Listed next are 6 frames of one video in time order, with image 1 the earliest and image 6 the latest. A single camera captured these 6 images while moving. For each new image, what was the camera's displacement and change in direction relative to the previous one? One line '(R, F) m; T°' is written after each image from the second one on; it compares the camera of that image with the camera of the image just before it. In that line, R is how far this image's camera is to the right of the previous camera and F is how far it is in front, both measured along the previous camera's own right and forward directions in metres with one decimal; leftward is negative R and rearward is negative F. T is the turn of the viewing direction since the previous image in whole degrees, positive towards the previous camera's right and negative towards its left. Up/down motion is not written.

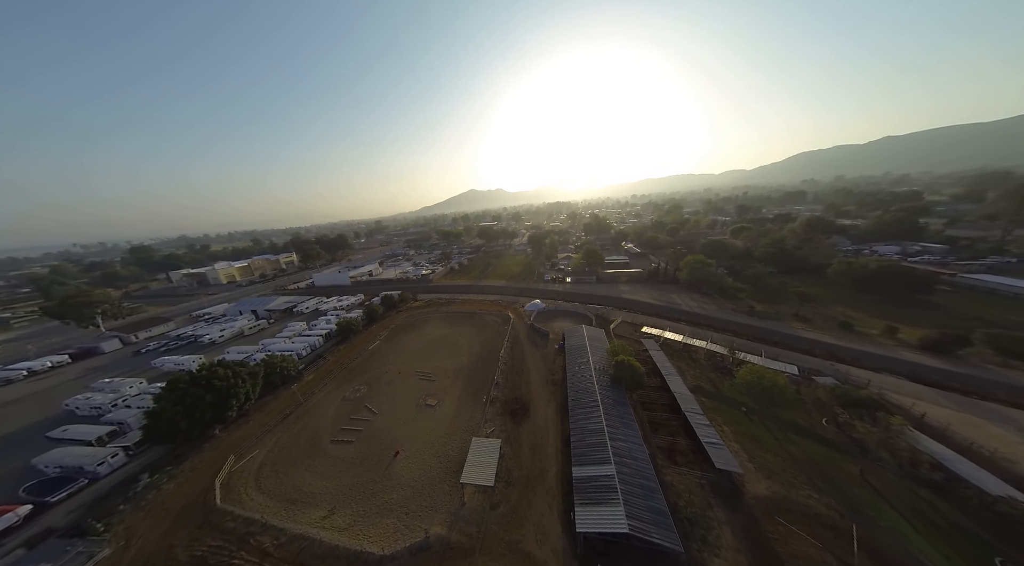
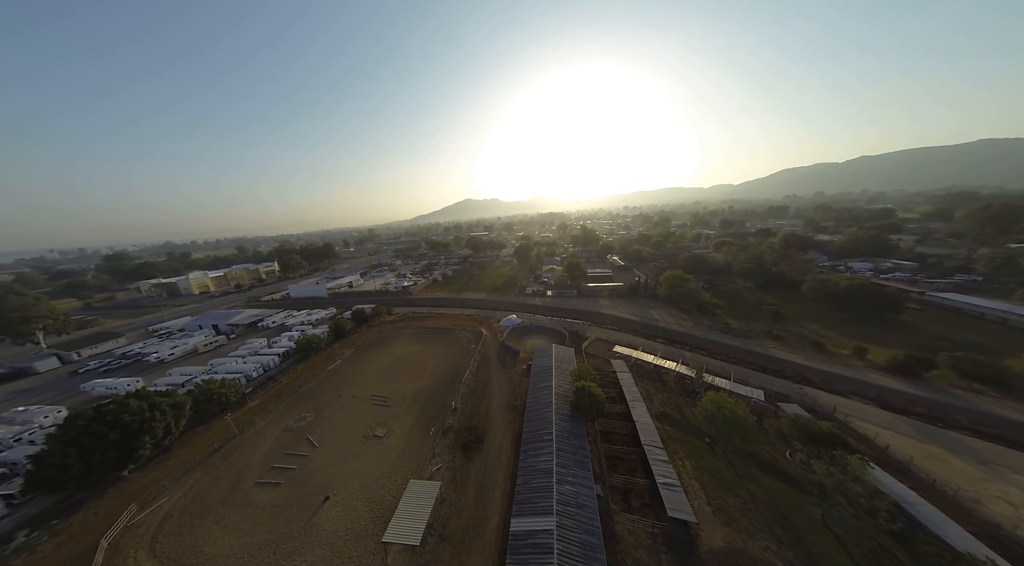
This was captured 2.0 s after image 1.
(+2.5, +0.6) m; +1°
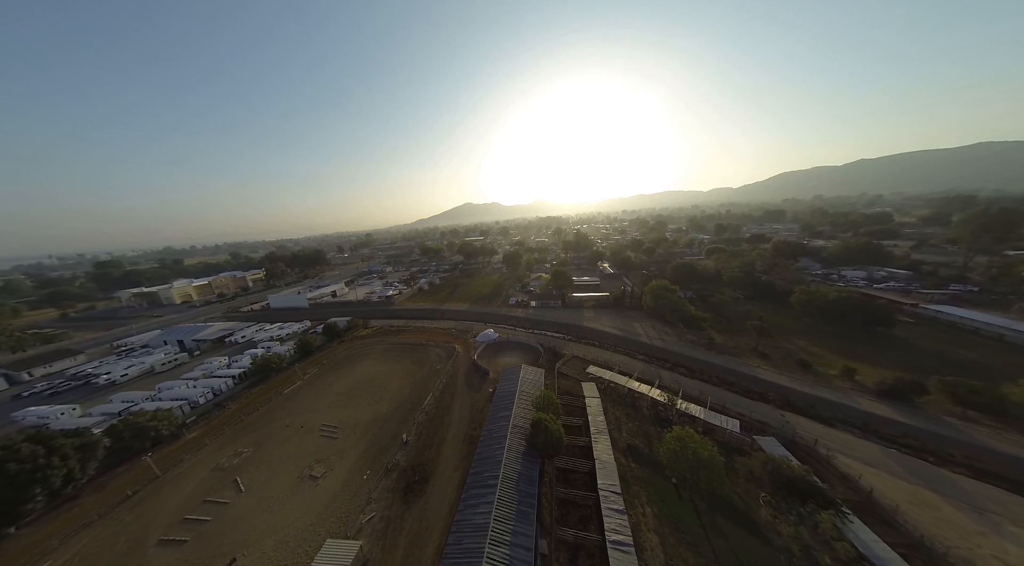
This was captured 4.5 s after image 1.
(+3.0, +1.1) m; 0°
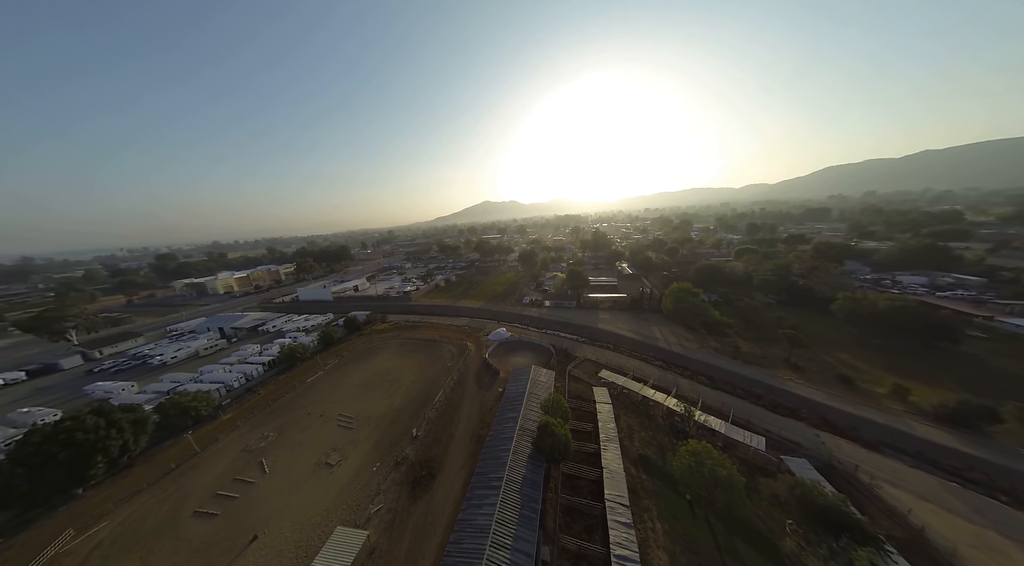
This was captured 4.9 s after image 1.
(+0.4, +0.2) m; -4°
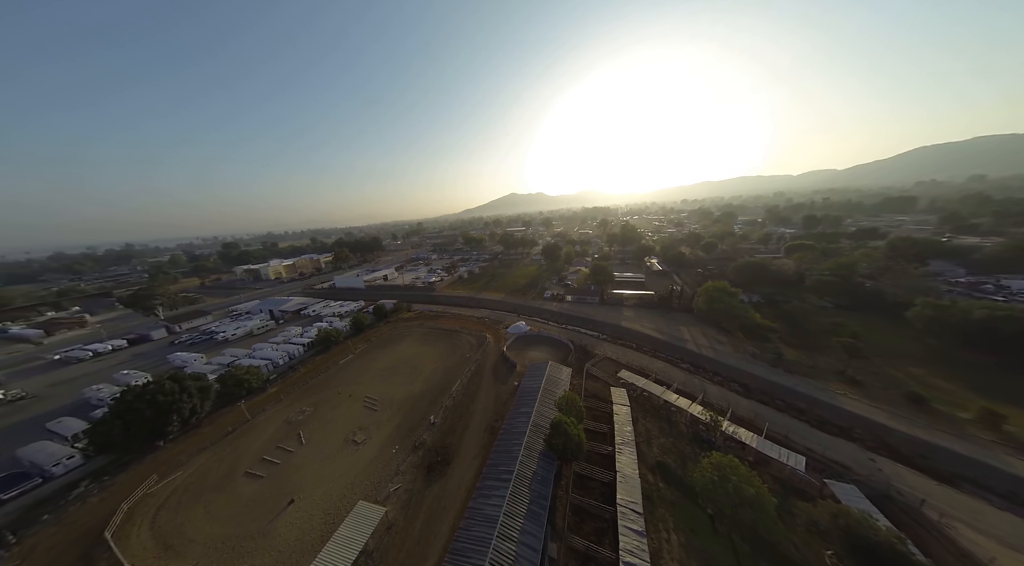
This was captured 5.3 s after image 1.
(+0.4, +0.2) m; -6°
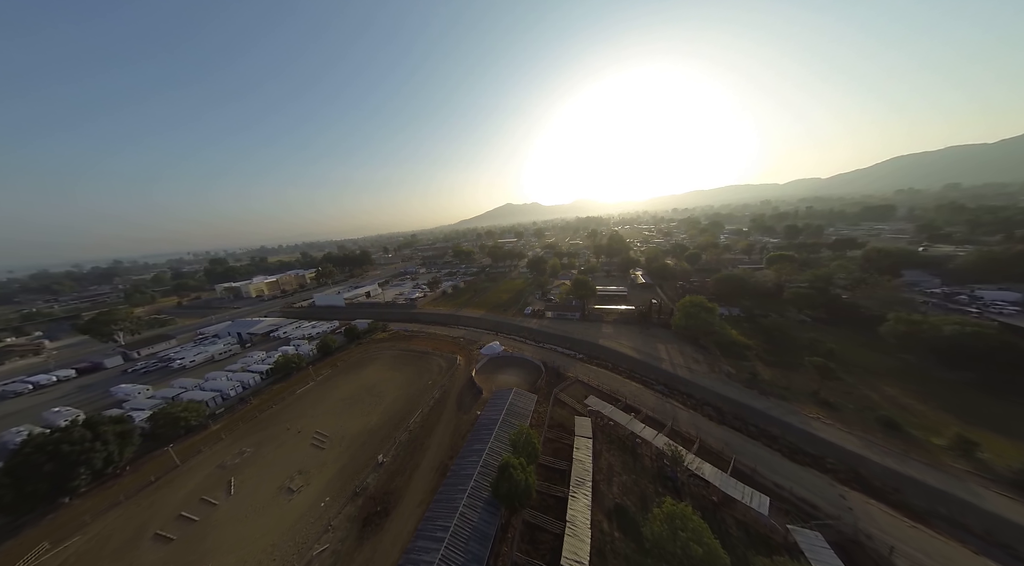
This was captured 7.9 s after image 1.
(+3.0, +0.6) m; +1°
